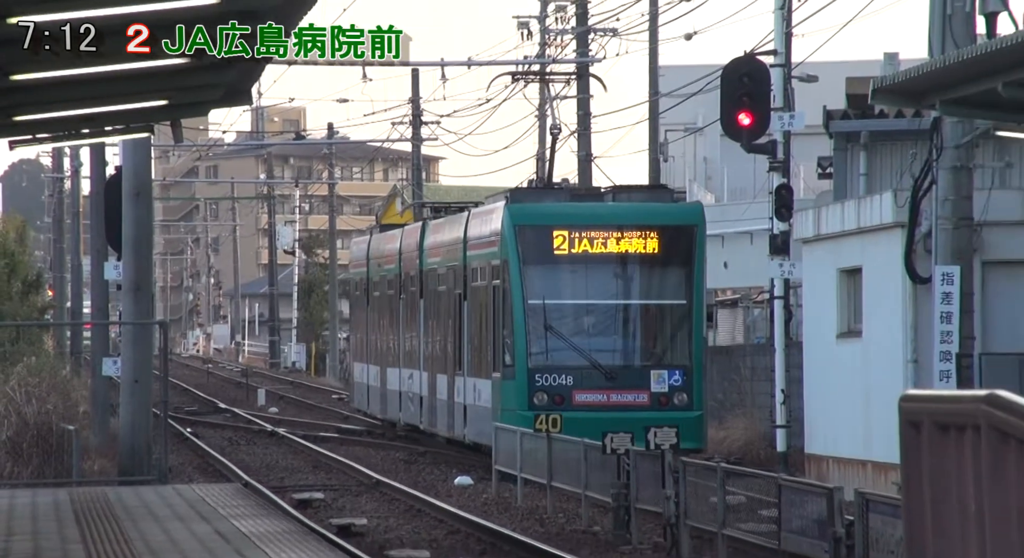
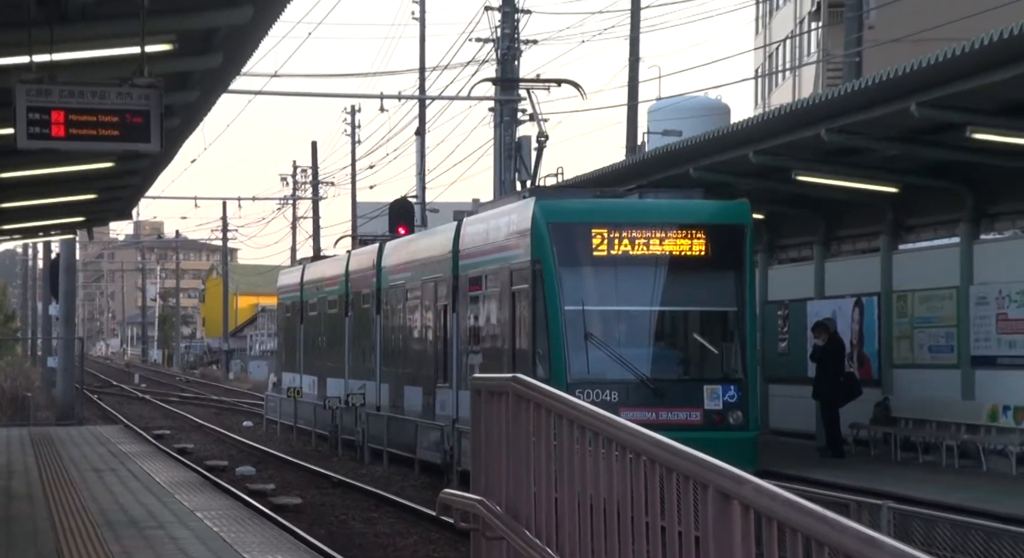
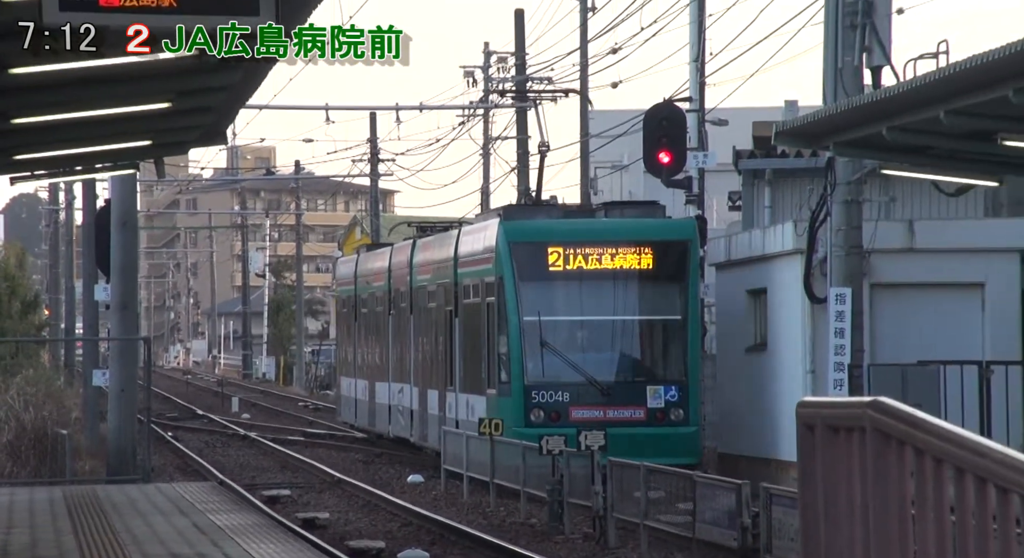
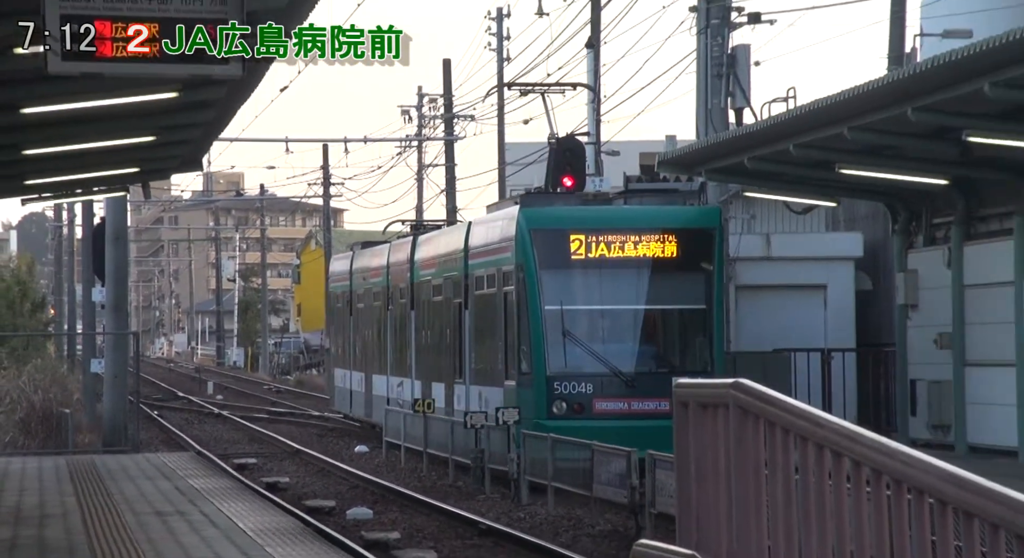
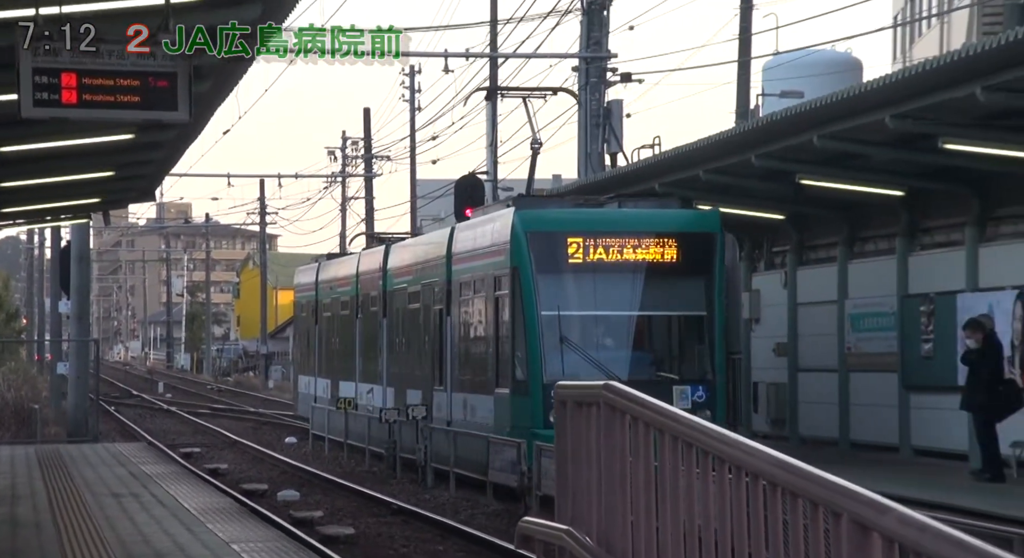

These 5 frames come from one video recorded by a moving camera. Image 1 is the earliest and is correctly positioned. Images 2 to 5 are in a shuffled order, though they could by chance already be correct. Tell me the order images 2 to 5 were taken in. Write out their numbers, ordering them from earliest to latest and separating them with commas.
3, 4, 5, 2
